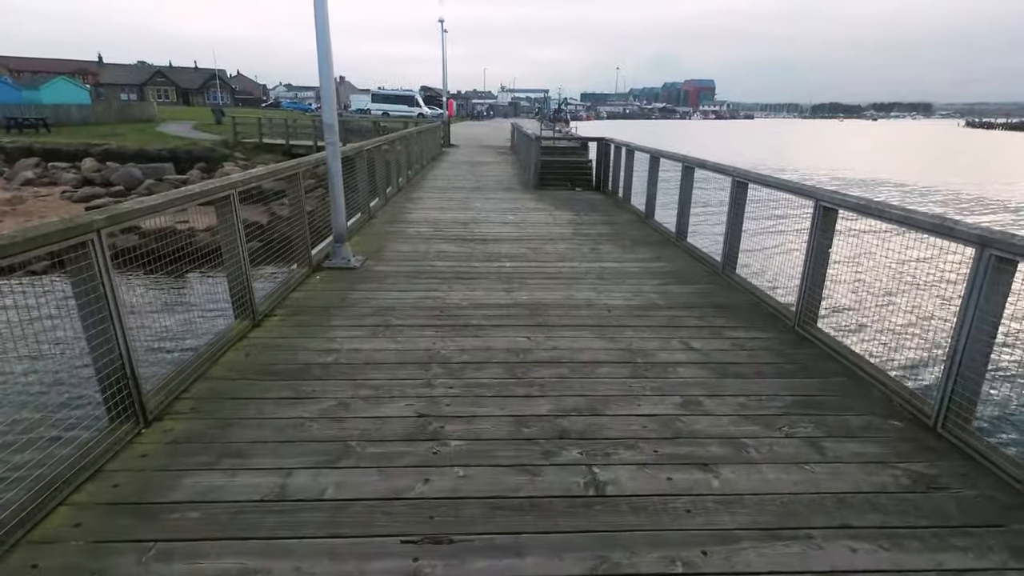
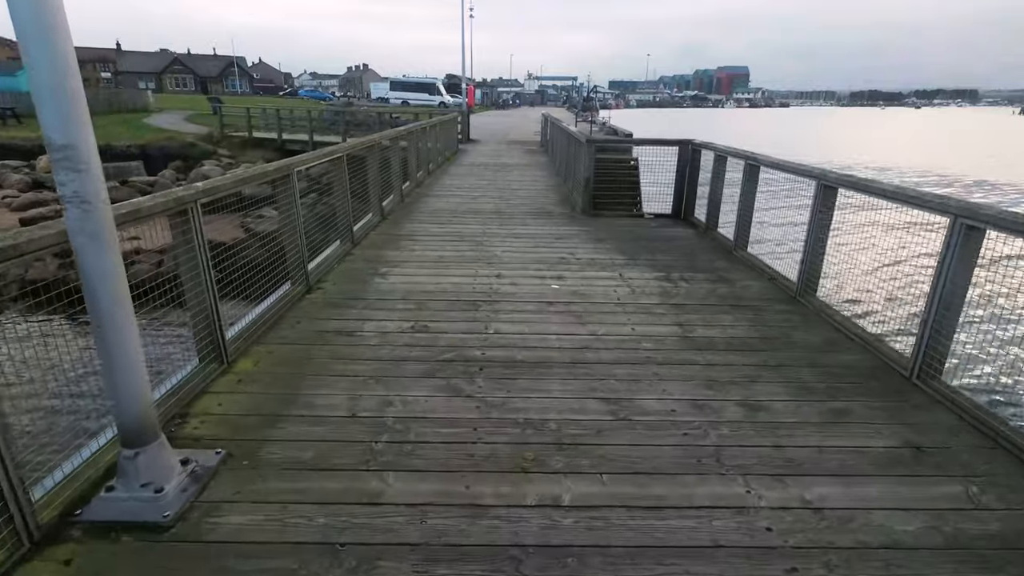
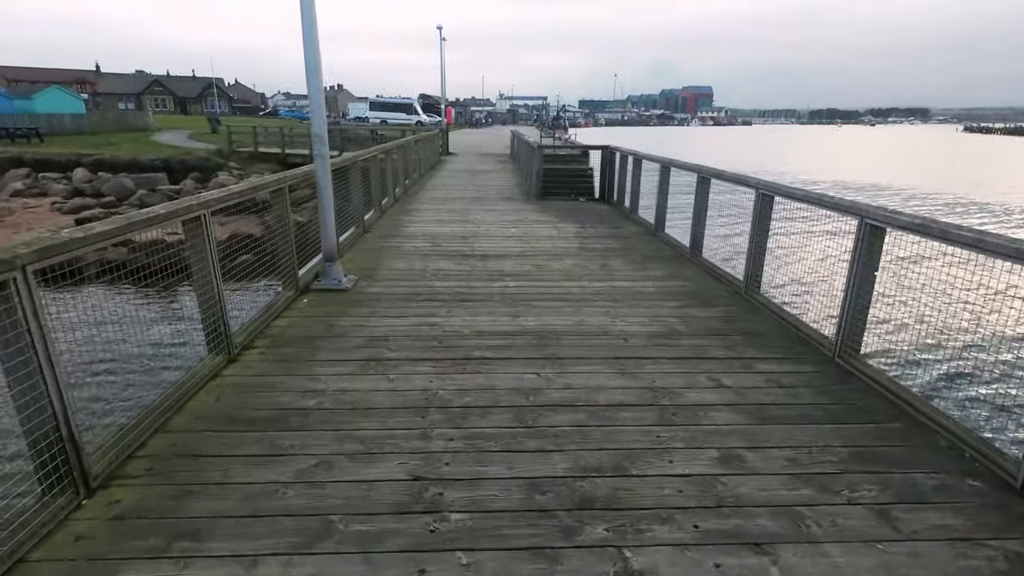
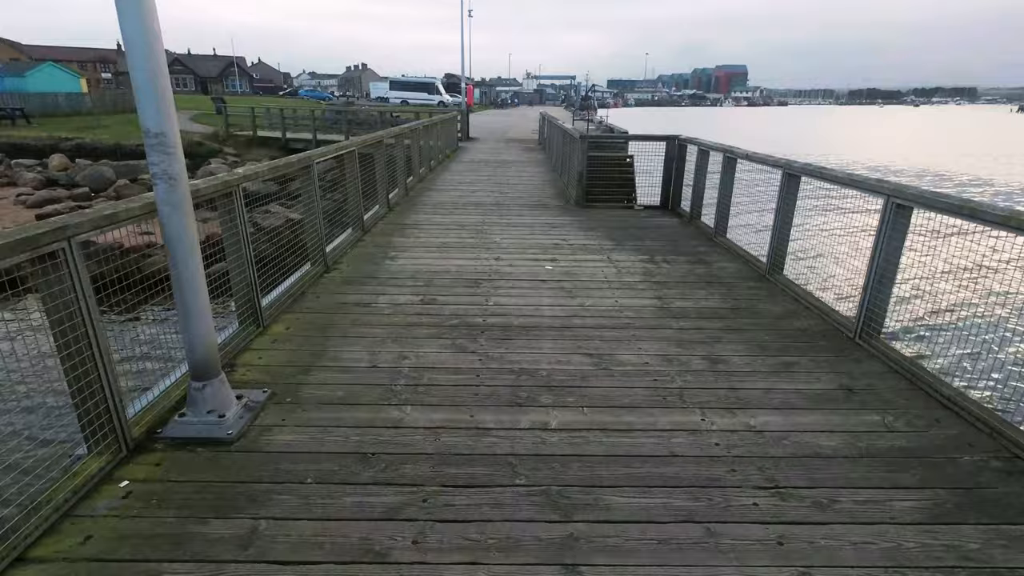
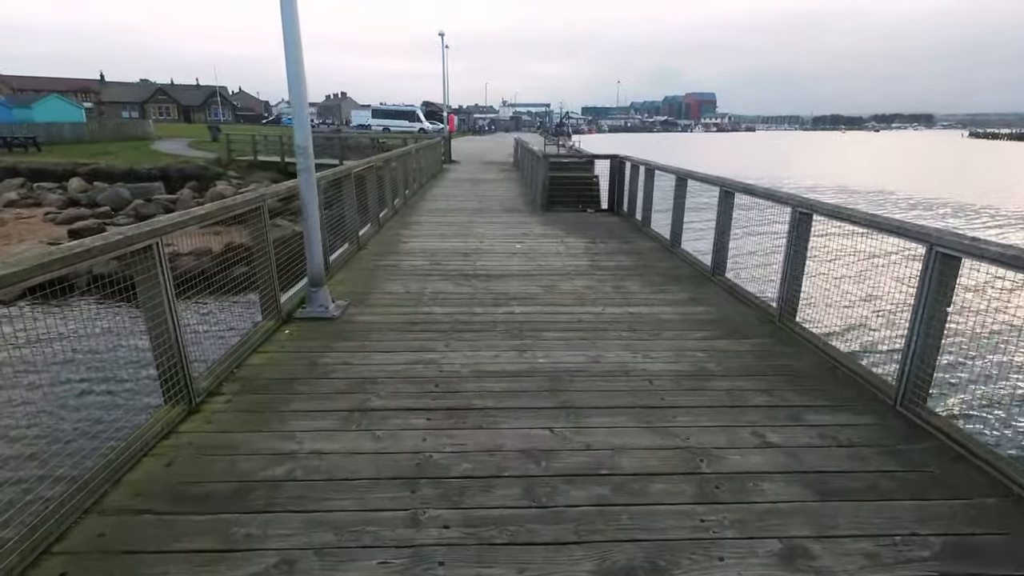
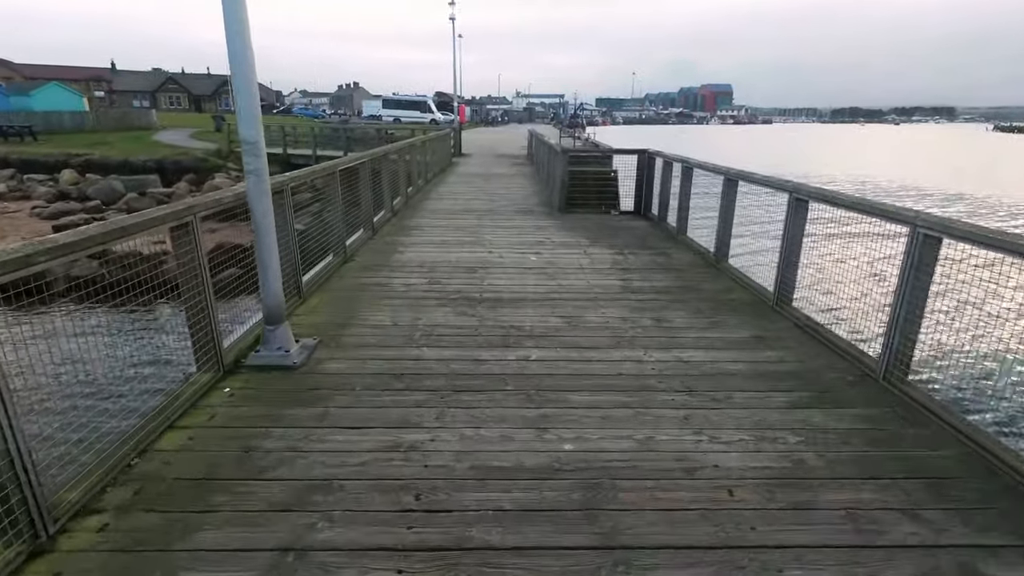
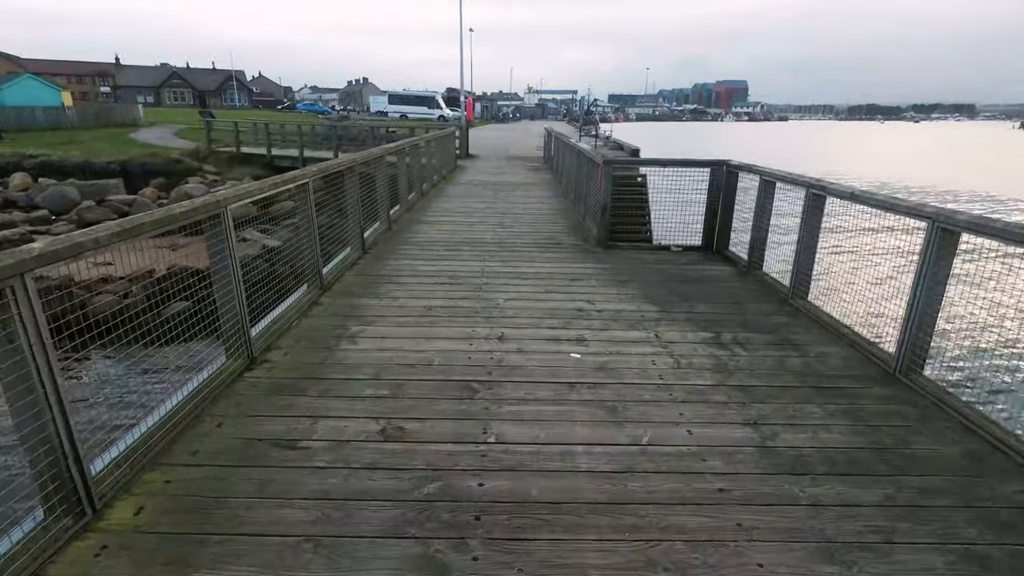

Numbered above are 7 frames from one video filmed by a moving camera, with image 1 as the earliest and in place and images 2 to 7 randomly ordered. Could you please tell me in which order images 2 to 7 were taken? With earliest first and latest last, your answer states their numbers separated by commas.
3, 5, 6, 4, 2, 7
